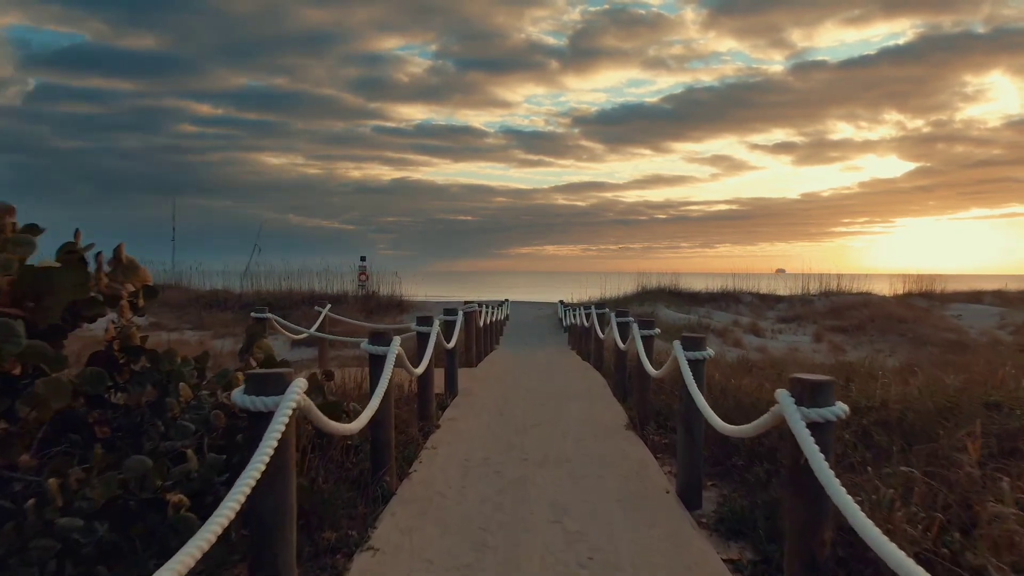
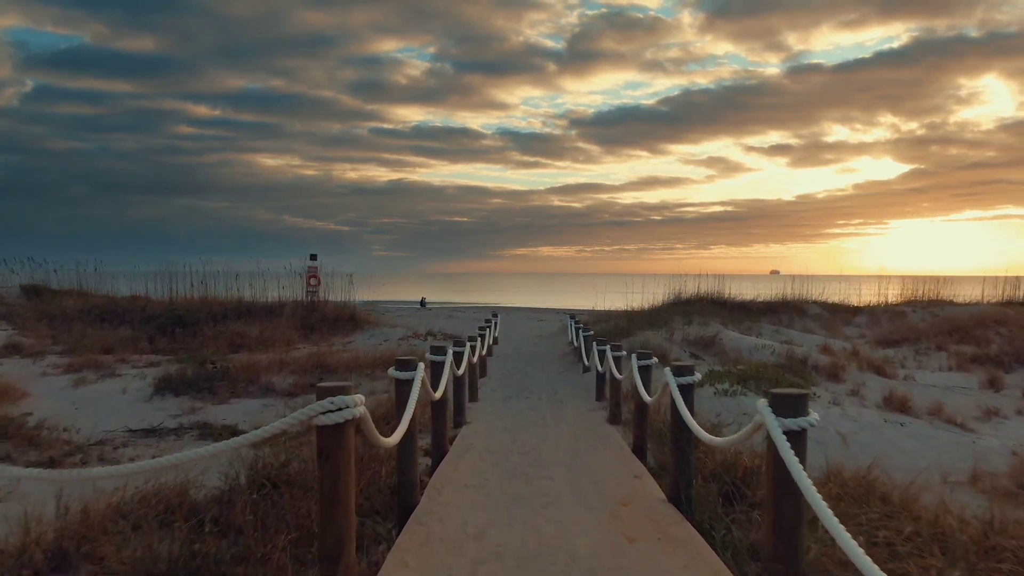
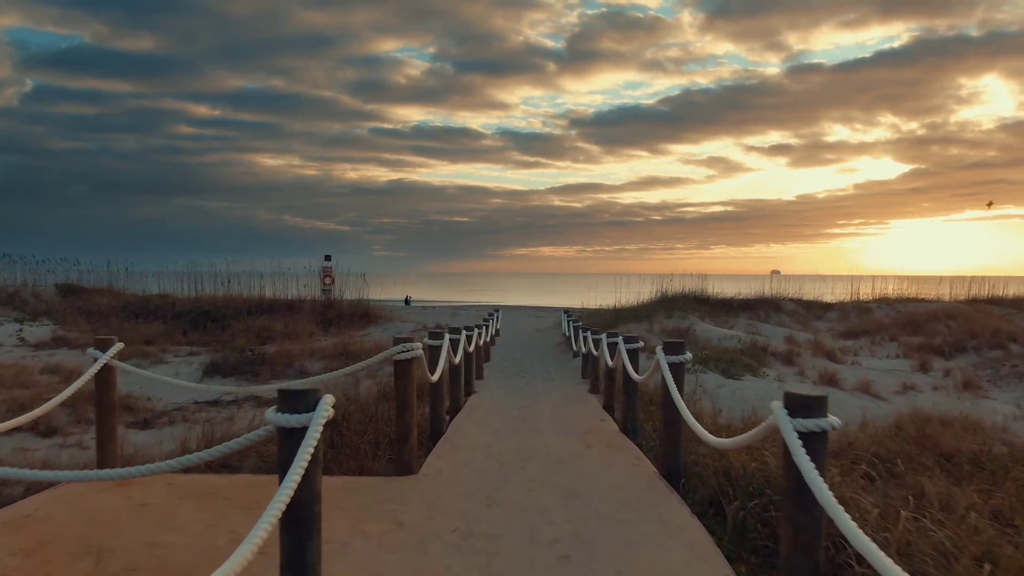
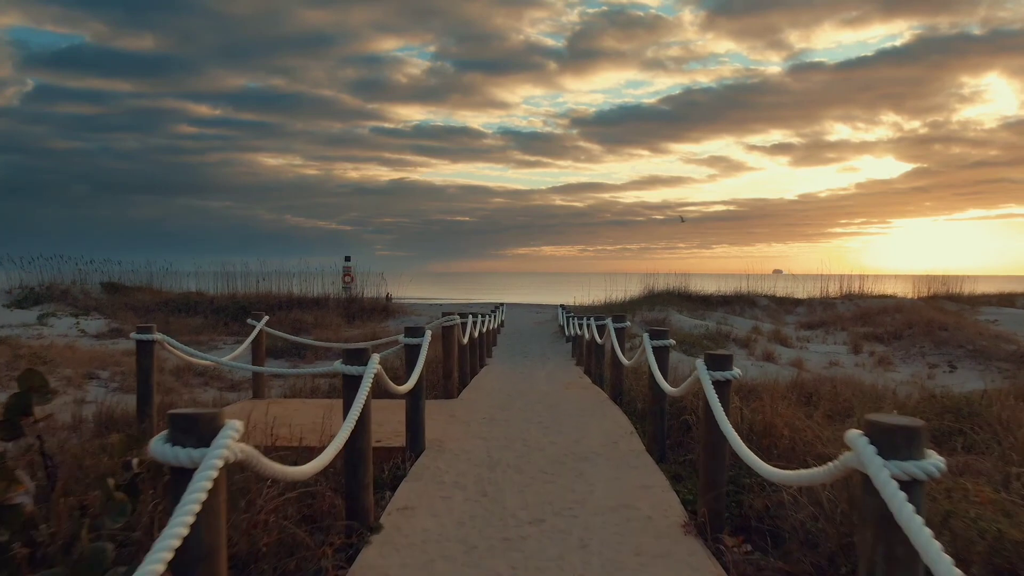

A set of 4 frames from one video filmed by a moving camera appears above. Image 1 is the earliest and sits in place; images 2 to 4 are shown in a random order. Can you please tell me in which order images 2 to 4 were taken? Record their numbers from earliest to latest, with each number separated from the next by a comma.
4, 3, 2
